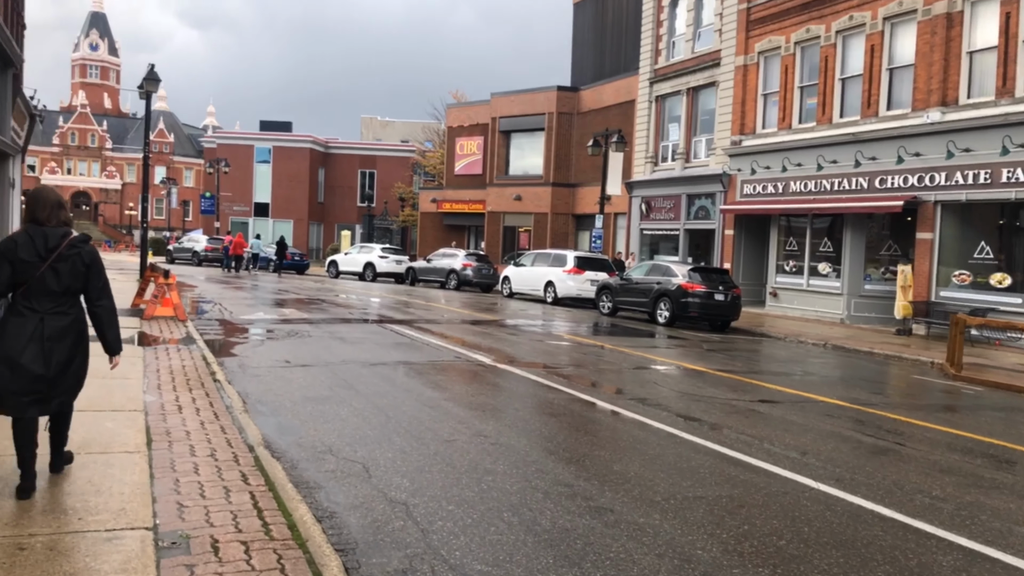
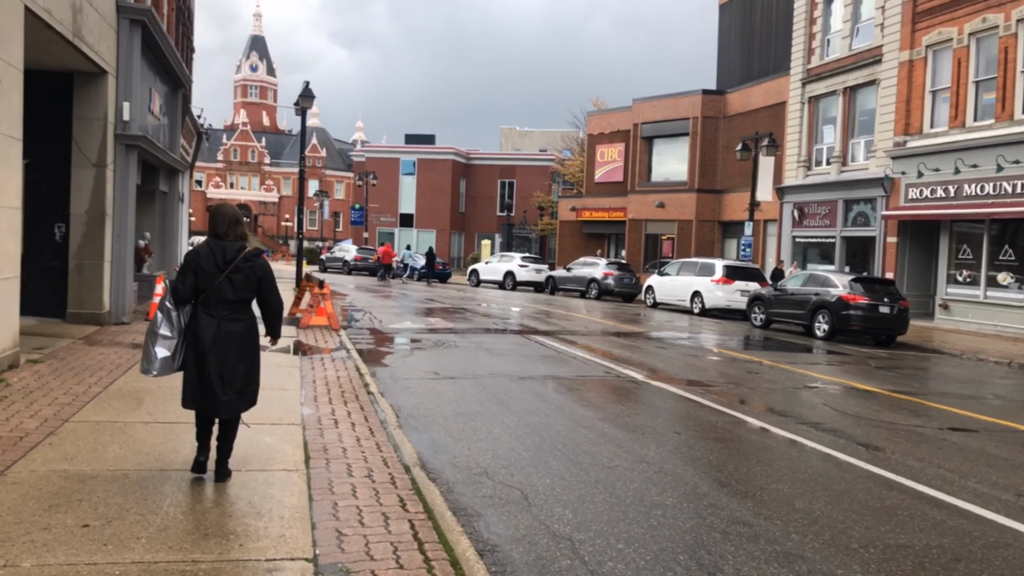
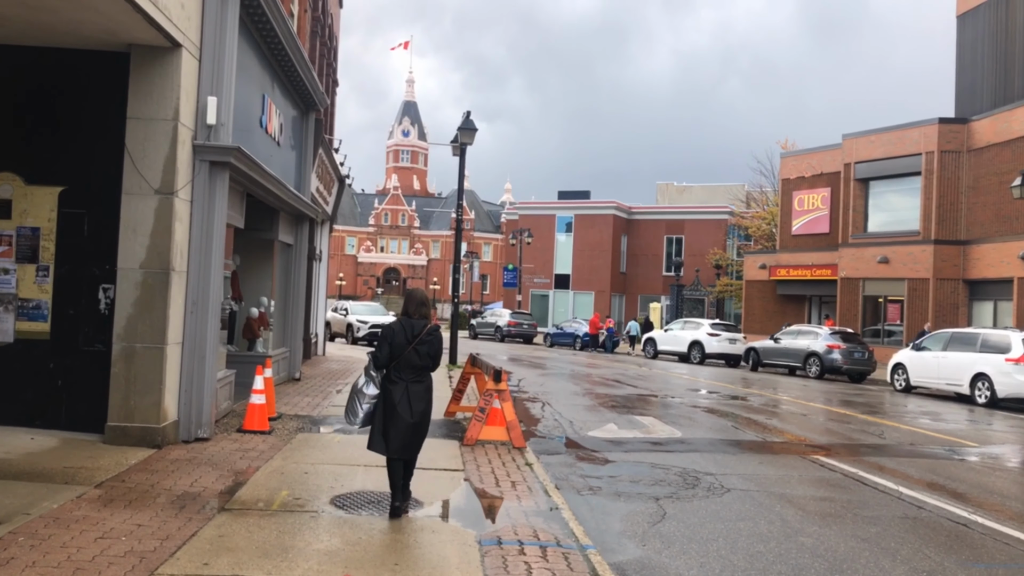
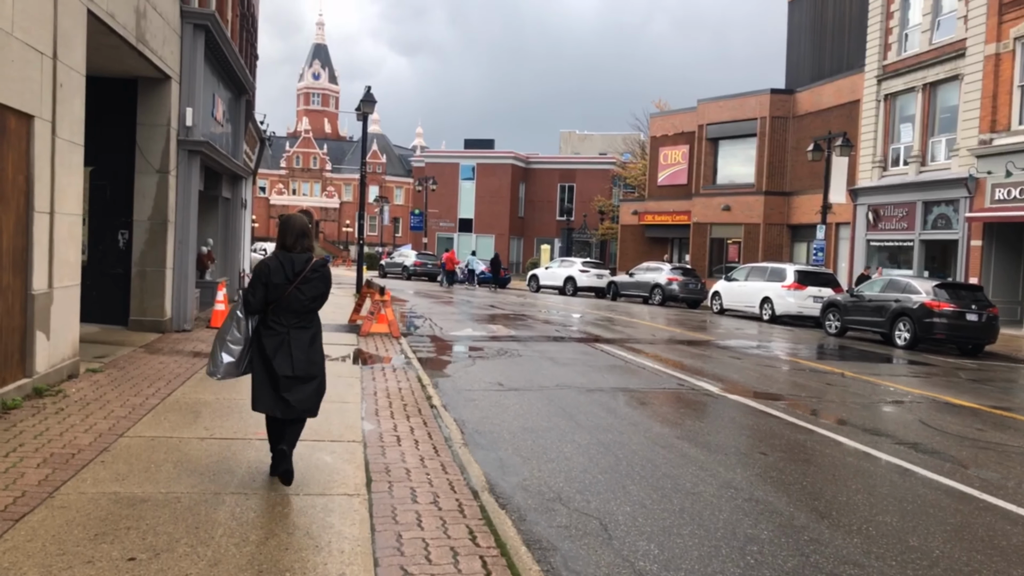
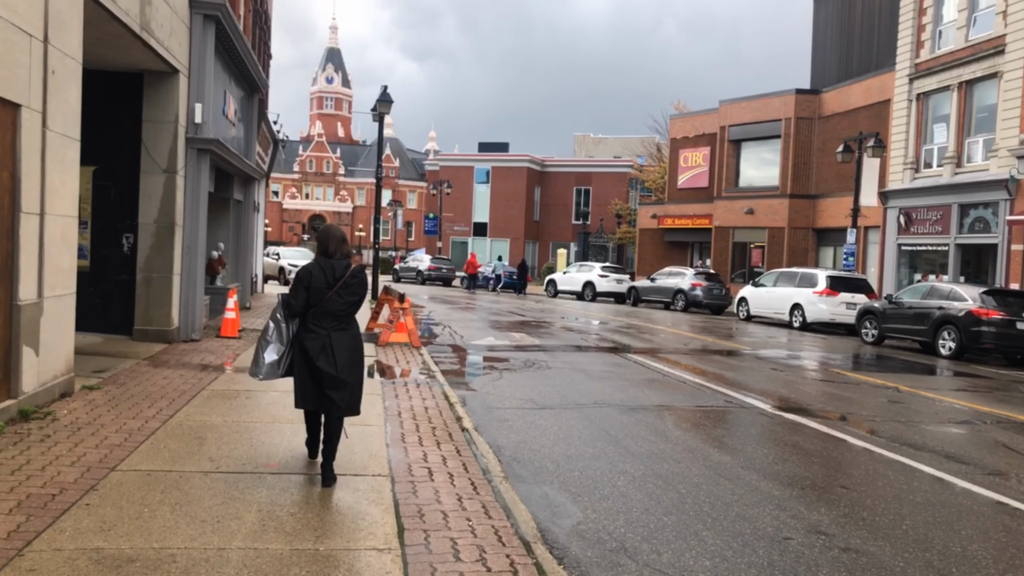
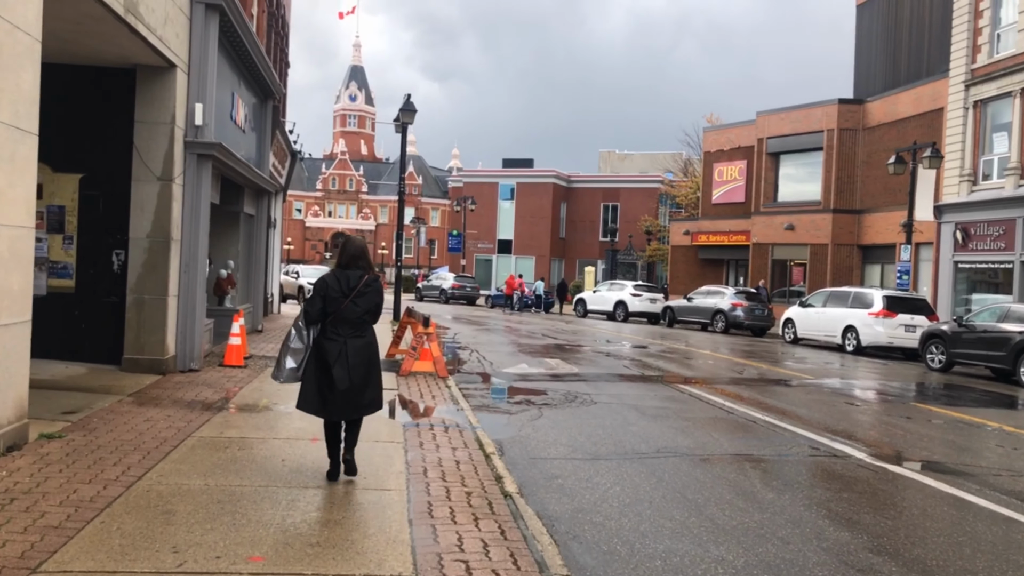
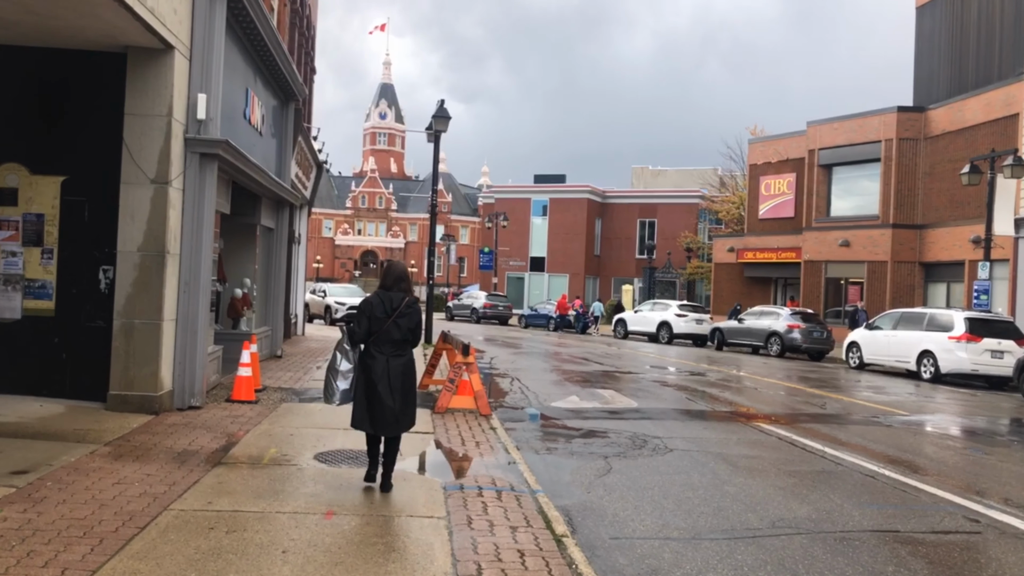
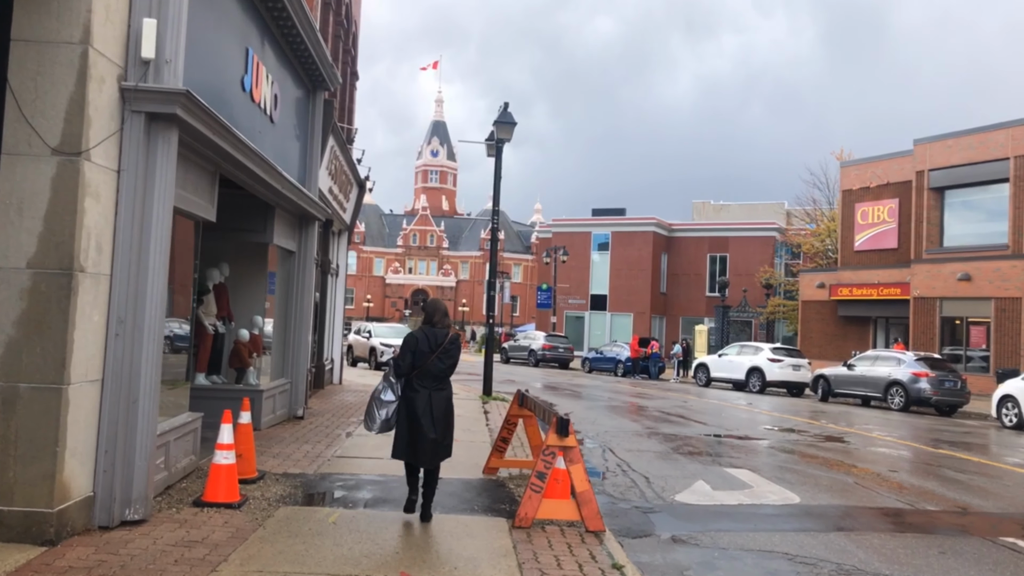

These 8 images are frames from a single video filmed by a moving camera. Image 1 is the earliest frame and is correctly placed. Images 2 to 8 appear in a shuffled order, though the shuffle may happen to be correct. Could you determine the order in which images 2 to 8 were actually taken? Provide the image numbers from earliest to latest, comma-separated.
2, 4, 5, 6, 7, 3, 8
